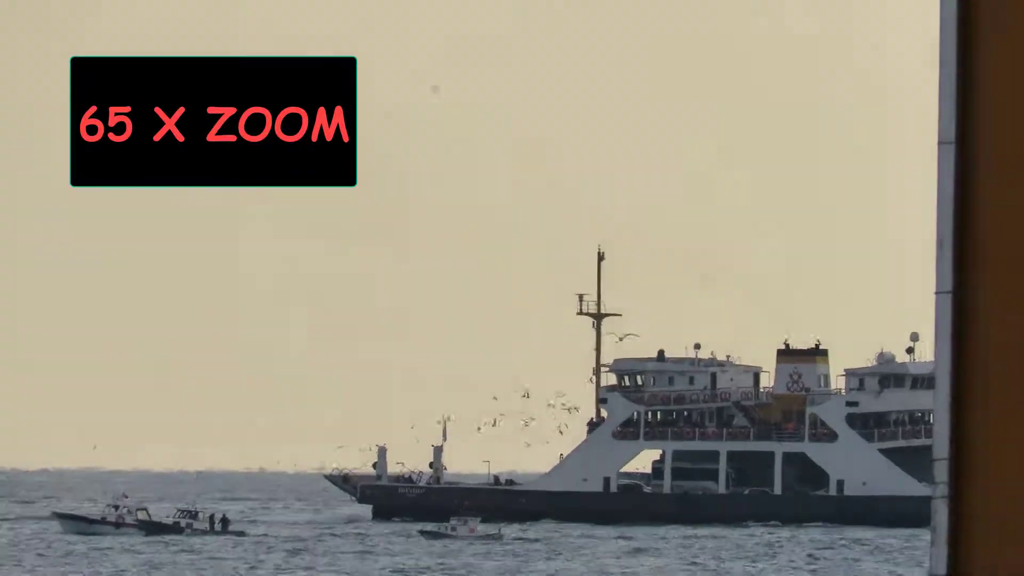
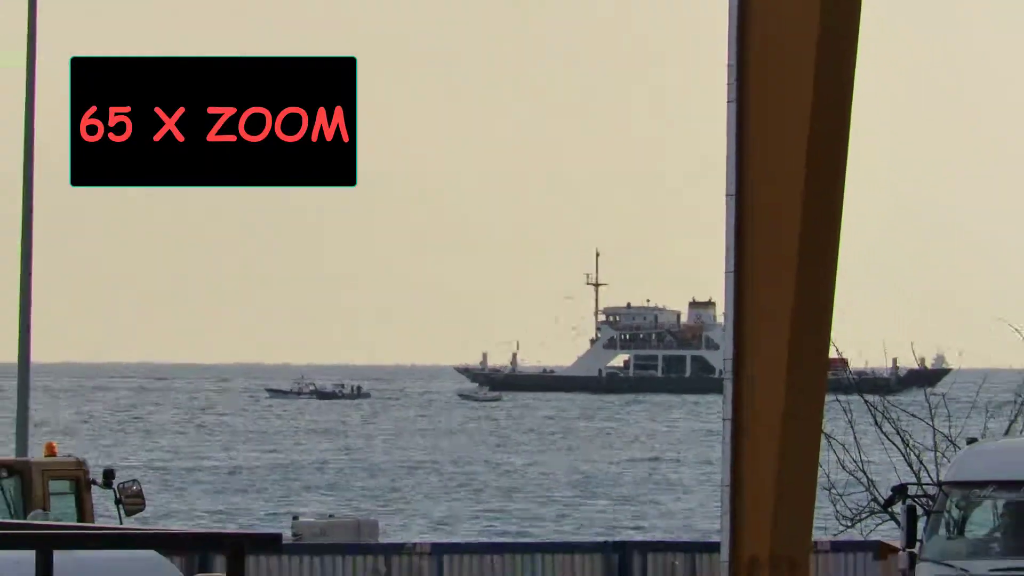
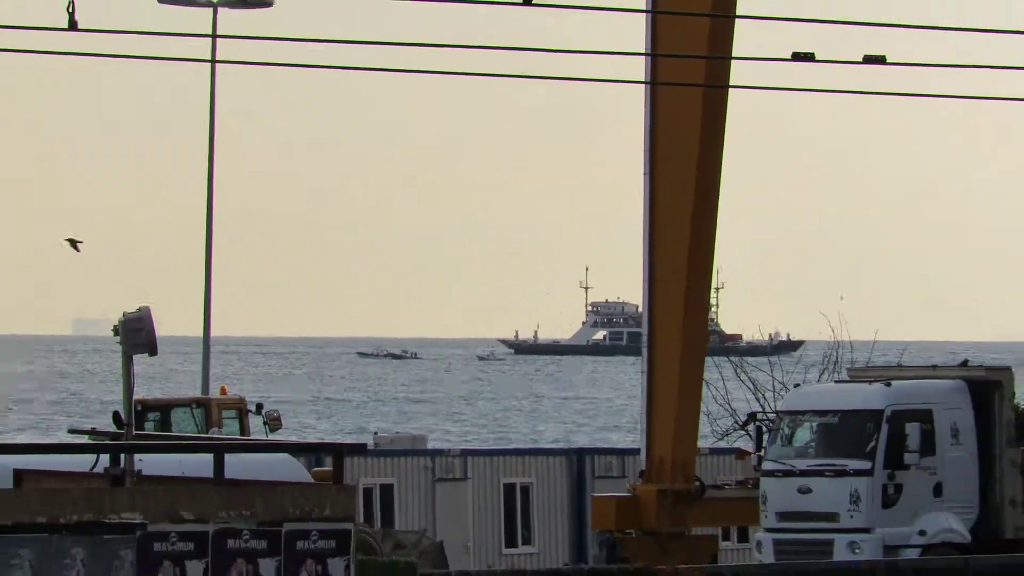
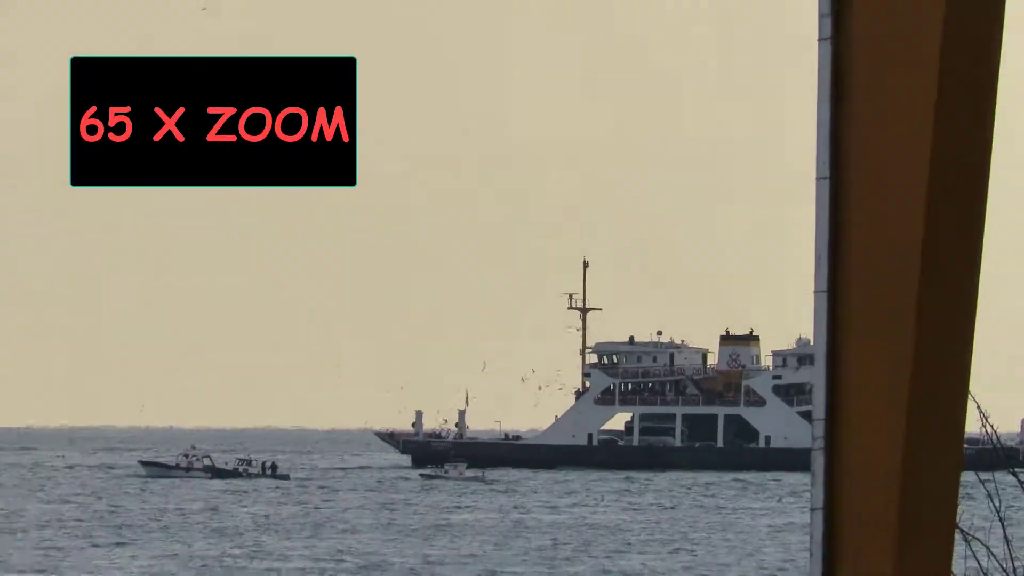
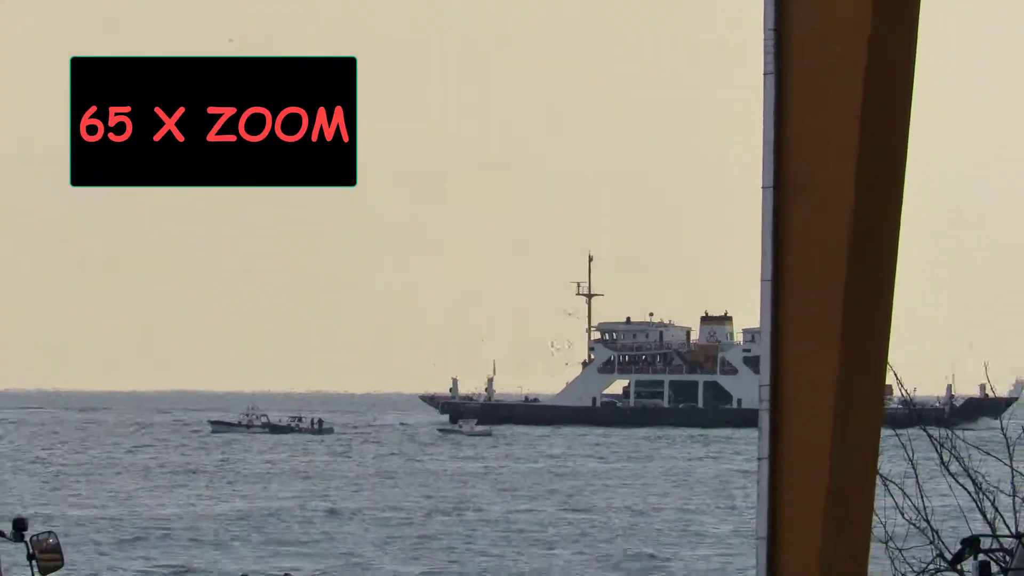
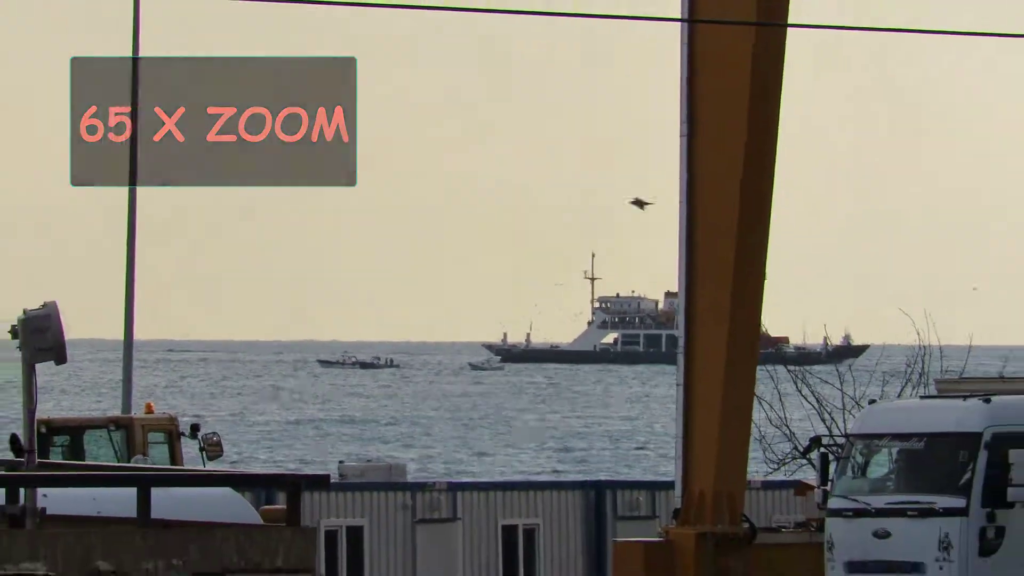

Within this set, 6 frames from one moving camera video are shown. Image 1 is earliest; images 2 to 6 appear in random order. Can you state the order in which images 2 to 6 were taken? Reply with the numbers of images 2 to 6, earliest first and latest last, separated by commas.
4, 5, 2, 6, 3
